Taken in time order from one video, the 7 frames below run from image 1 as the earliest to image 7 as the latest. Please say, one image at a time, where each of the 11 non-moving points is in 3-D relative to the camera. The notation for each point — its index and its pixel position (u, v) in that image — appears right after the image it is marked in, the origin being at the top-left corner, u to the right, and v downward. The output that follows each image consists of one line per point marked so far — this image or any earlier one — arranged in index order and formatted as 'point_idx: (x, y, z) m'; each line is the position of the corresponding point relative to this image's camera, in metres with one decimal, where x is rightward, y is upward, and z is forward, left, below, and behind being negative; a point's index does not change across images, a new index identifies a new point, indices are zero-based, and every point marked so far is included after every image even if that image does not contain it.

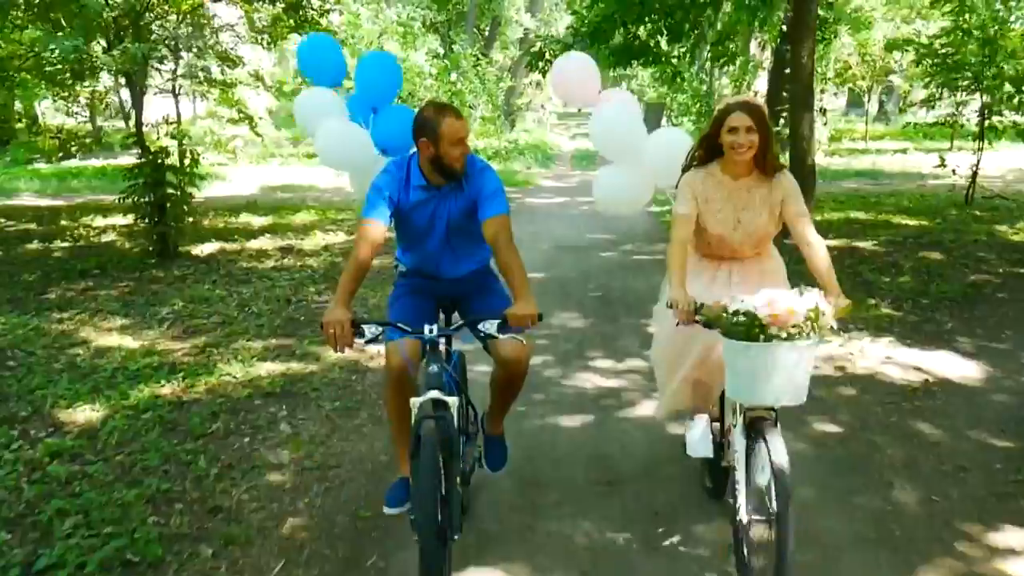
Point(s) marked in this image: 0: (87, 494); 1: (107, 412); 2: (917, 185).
0: (-1.8, -0.9, +4.0) m
1: (-2.2, -0.7, +5.2) m
2: (+6.8, +1.7, +15.7) m
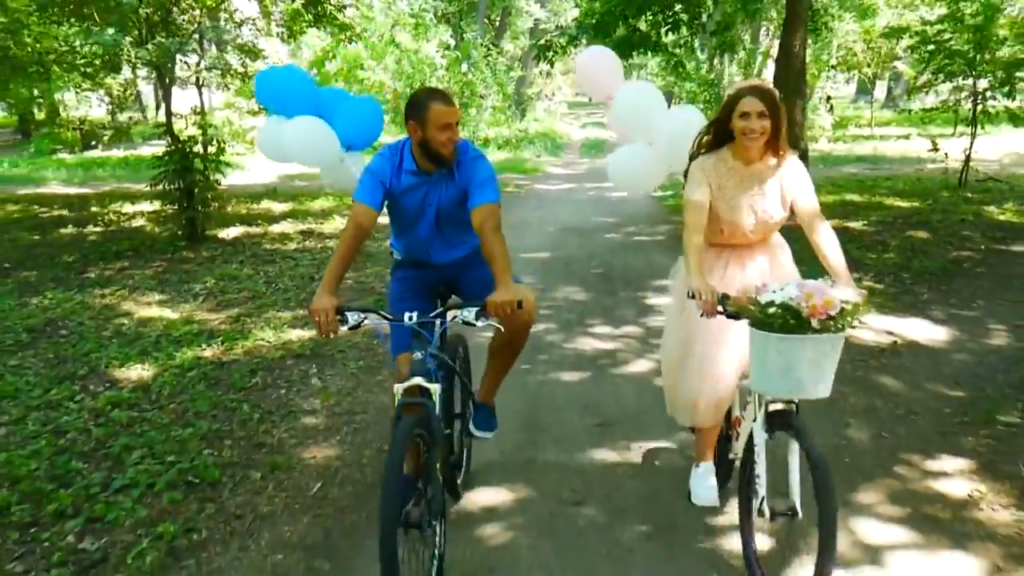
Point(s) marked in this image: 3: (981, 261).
0: (-1.8, -0.7, +4.7) m
1: (-2.2, -0.5, +5.8) m
2: (+7.0, +2.1, +16.2) m
3: (+4.5, +0.3, +9.0) m
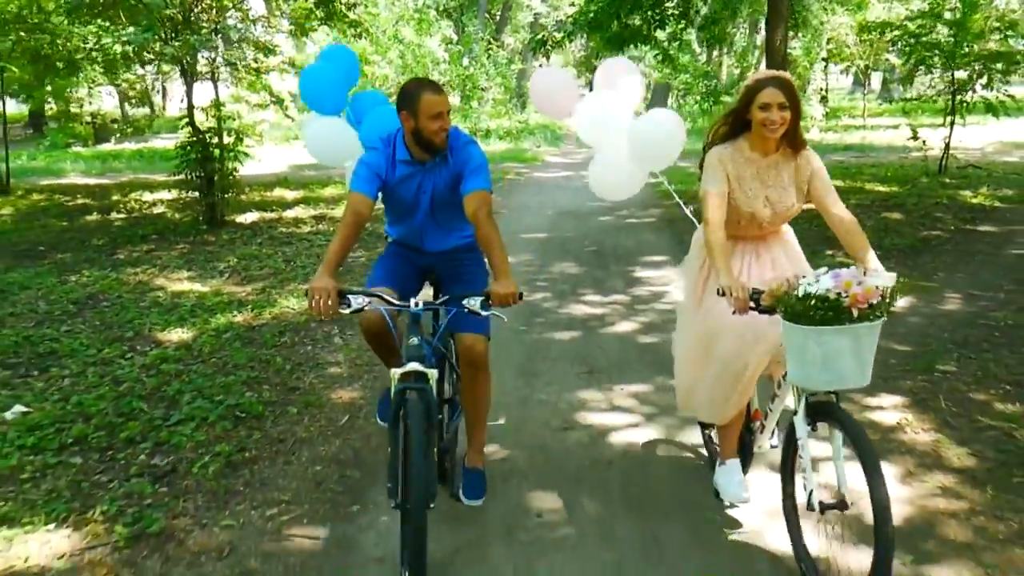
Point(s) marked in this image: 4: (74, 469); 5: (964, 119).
0: (-1.8, -0.5, +5.4) m
1: (-2.2, -0.3, +6.5) m
2: (+7.0, +2.4, +16.8) m
3: (+4.5, +0.5, +9.7) m
4: (-2.0, -0.8, +4.3) m
5: (+7.6, +2.8, +15.4) m
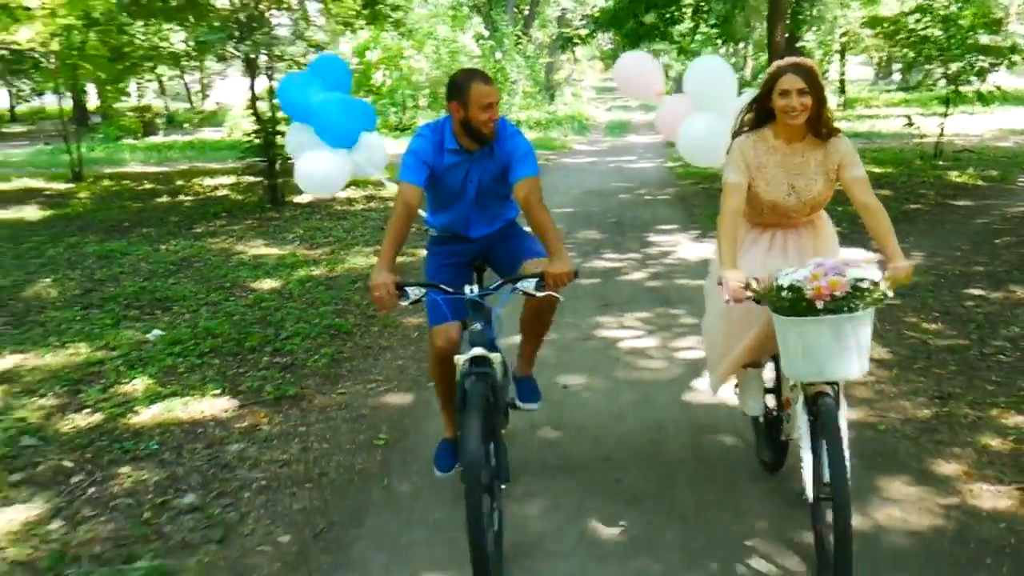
0: (-1.6, -0.2, +6.8) m
1: (-1.9, 0.0, +7.9) m
2: (+7.5, +2.8, +18.0) m
3: (+4.8, +0.9, +10.9) m
4: (-1.8, -0.5, +5.7) m
5: (+8.1, +3.2, +16.5) m
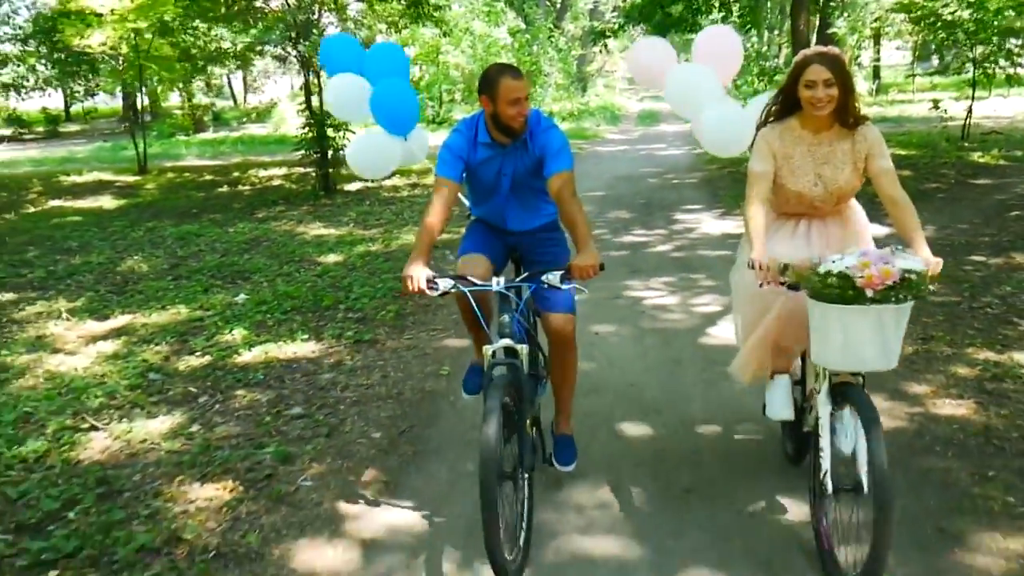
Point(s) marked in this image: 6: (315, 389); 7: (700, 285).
0: (-1.3, +0.1, +7.8) m
1: (-1.6, +0.3, +8.9) m
2: (+8.2, +3.2, +18.6) m
3: (+5.3, +1.2, +11.7) m
4: (-1.5, -0.2, +6.7) m
5: (+8.7, +3.6, +17.1) m
6: (-1.1, -0.5, +5.0) m
7: (+1.4, 0.0, +7.2) m
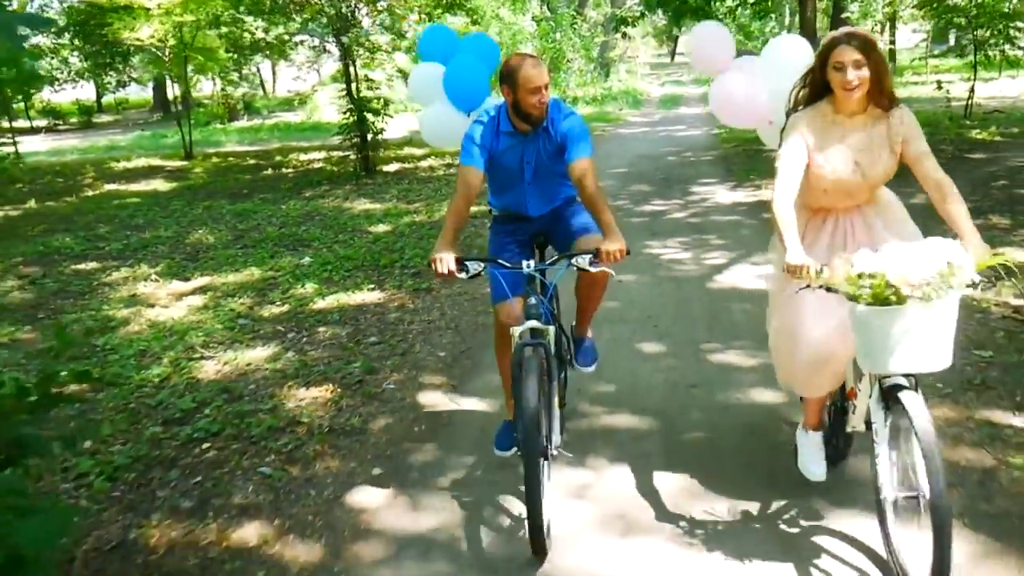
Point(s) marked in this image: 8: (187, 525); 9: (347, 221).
0: (-1.0, +0.4, +8.8) m
1: (-1.3, +0.7, +9.9) m
2: (+8.7, +3.8, +19.4) m
3: (+5.7, +1.7, +12.5) m
4: (-1.2, +0.1, +7.7) m
5: (+9.2, +4.2, +17.8) m
6: (-0.8, -0.2, +6.1) m
7: (+1.7, +0.4, +8.1) m
8: (-1.2, -0.9, +3.6) m
9: (-1.9, +0.8, +10.7) m
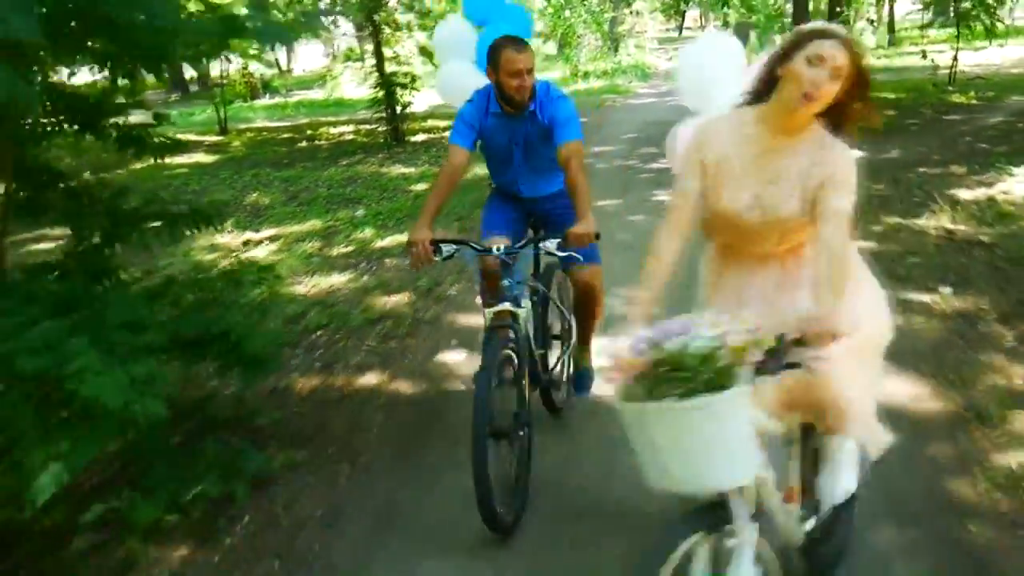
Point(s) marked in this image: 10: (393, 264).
0: (-0.7, +1.0, +10.1) m
1: (-1.0, +1.2, +11.3) m
2: (+9.1, +4.7, +20.5) m
3: (+6.0, +2.4, +13.8) m
4: (-1.0, +0.6, +9.1) m
5: (+9.6, +5.0, +19.0) m
6: (-0.6, +0.3, +7.5) m
7: (+2.0, +1.0, +9.5) m
8: (-1.0, -0.5, +5.0) m
9: (-1.6, +1.4, +12.0) m
10: (-0.9, +0.2, +7.4) m
